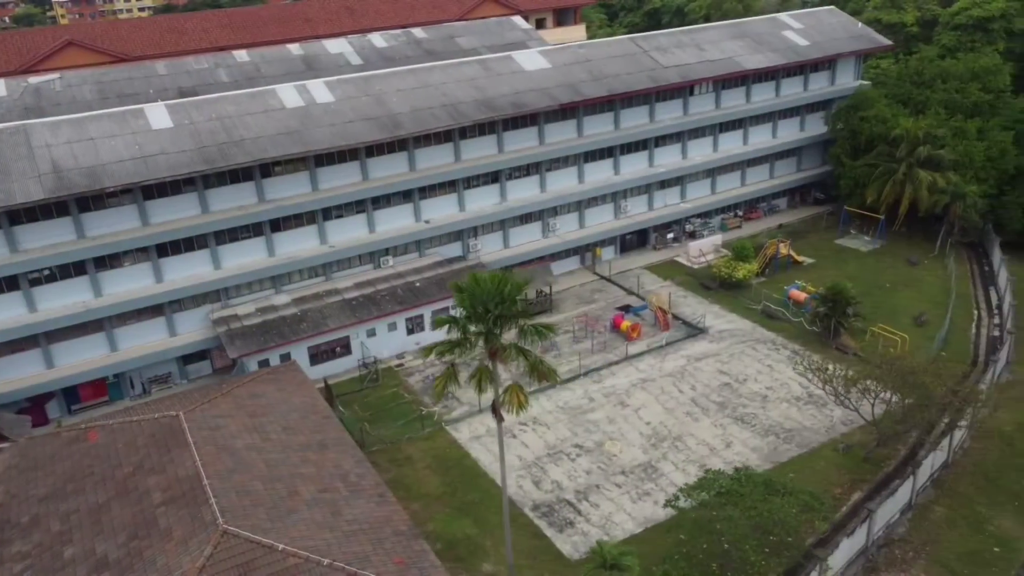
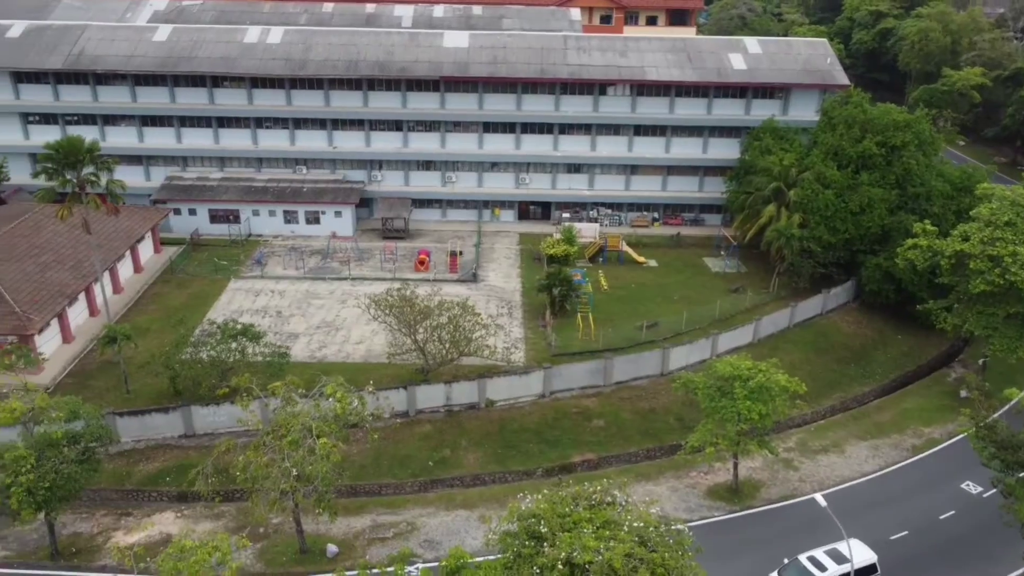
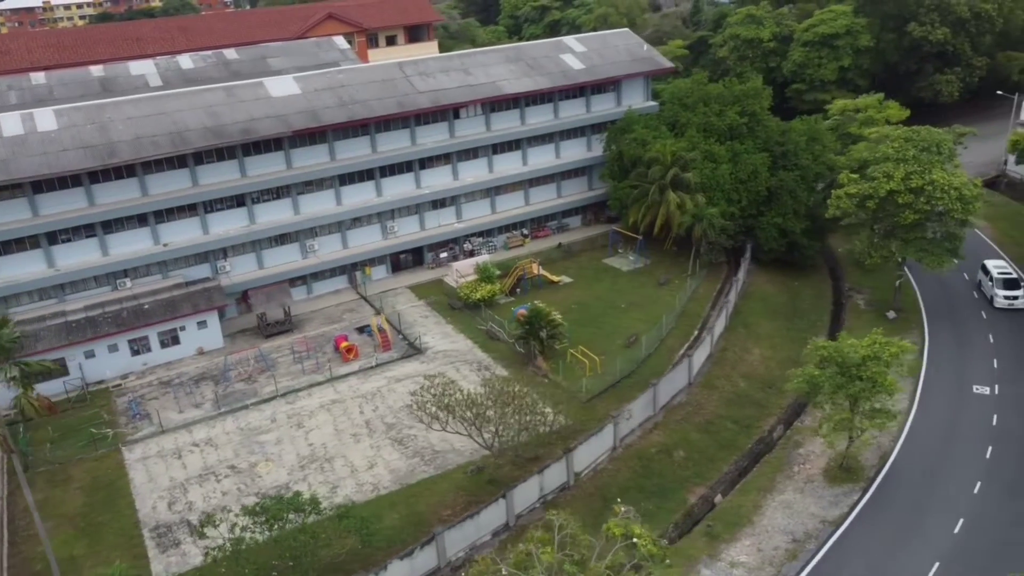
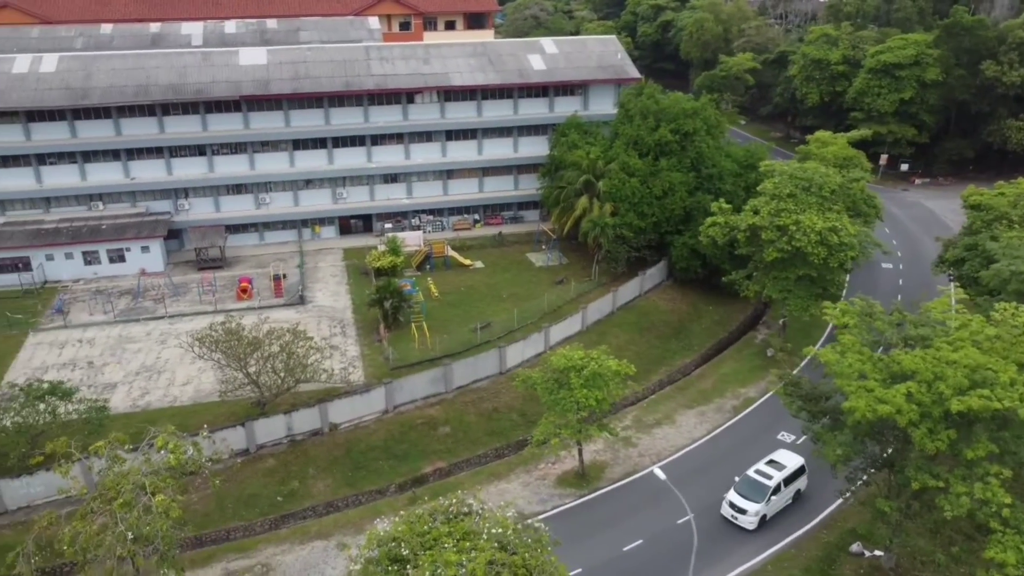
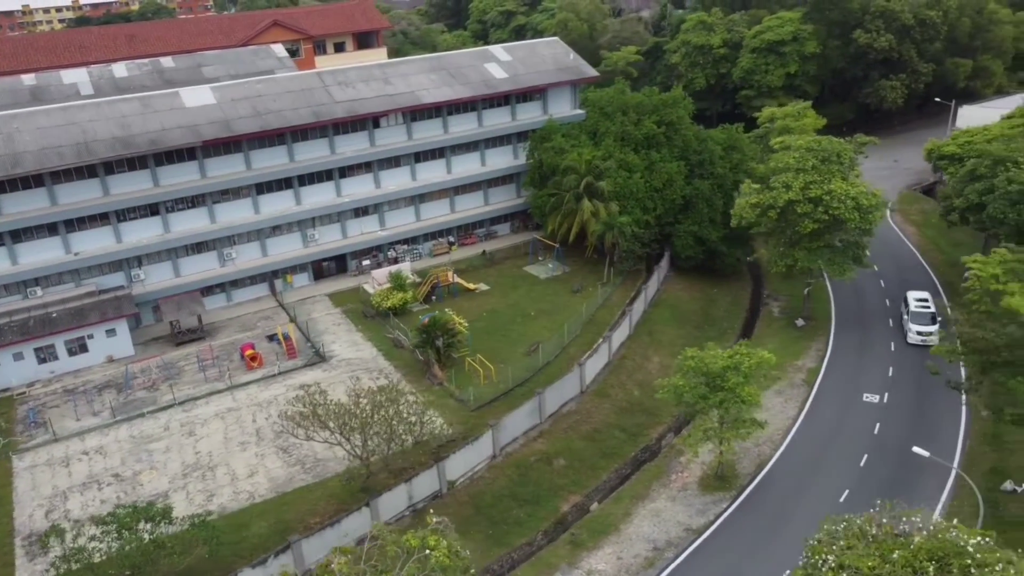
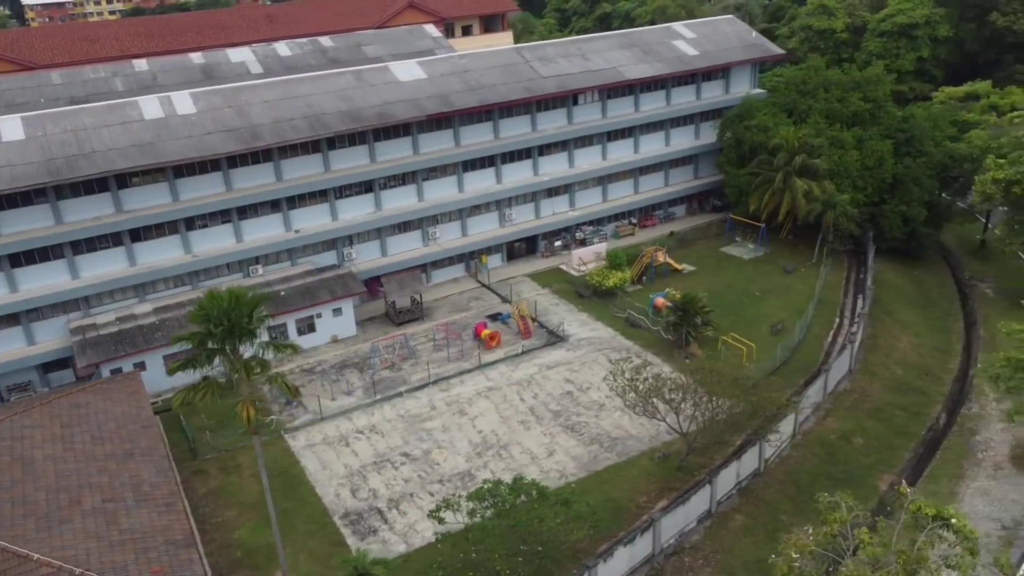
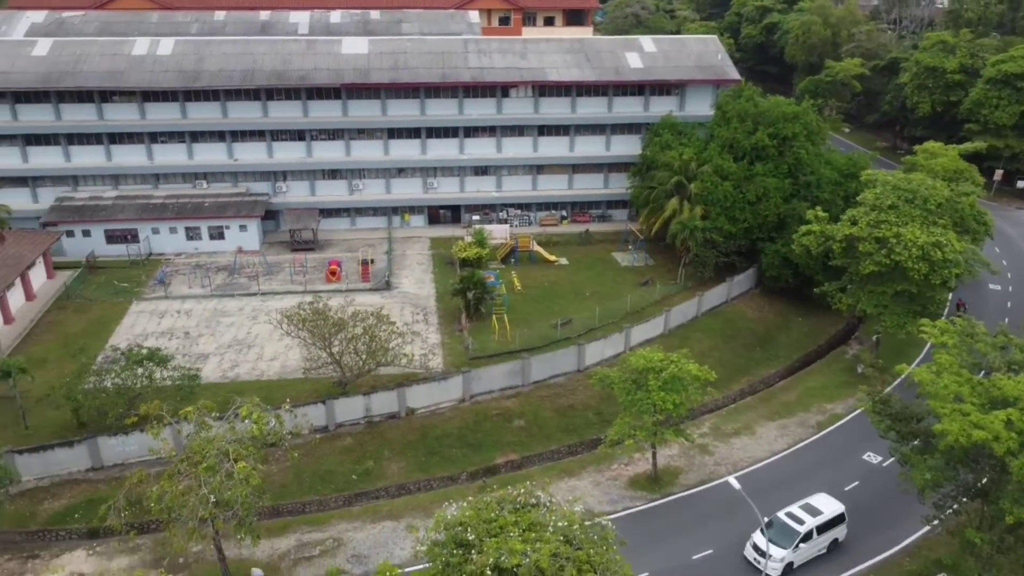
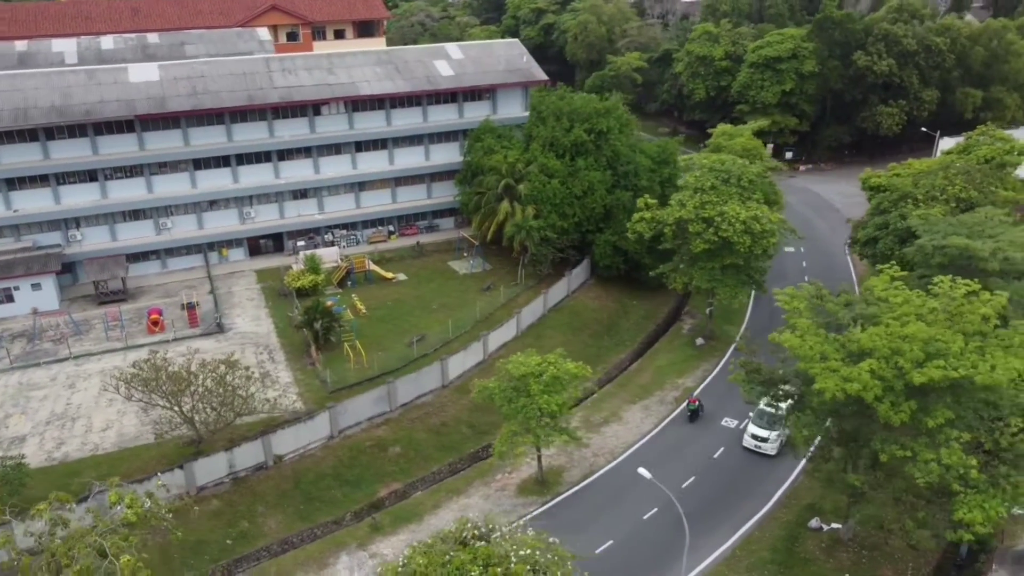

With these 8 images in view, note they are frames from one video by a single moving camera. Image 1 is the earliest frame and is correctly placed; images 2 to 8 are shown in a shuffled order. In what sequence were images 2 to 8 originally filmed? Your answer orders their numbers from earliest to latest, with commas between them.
6, 3, 5, 8, 4, 7, 2
